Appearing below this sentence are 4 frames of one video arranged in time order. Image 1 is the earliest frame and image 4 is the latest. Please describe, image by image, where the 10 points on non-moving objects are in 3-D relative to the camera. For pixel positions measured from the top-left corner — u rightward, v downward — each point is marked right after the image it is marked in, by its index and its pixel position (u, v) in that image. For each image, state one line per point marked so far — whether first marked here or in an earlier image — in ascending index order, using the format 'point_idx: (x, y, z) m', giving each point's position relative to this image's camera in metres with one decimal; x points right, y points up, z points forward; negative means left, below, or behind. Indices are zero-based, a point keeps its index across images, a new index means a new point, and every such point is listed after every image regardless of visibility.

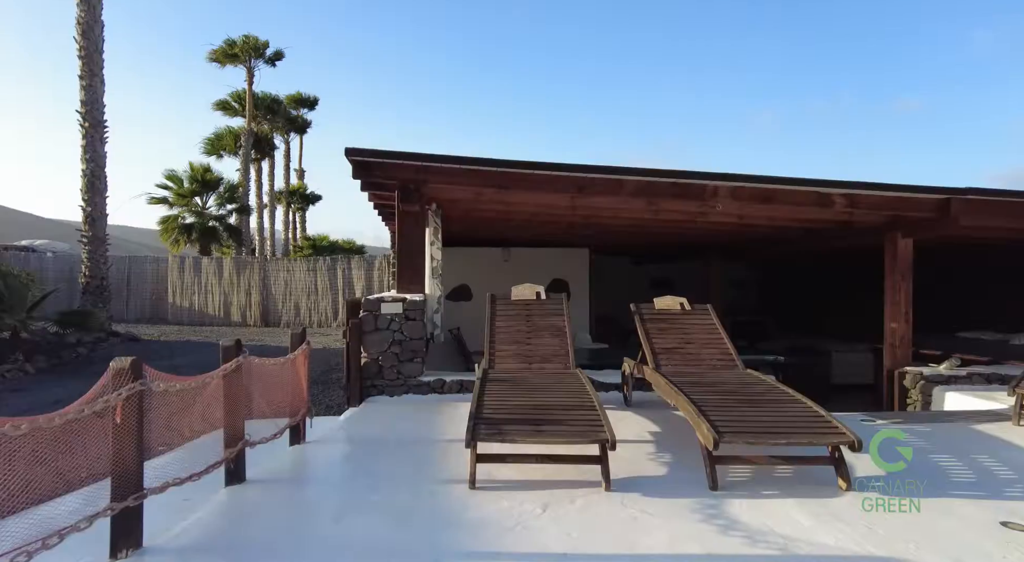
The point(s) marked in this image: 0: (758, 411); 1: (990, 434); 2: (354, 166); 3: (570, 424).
0: (+1.6, -0.8, +3.5) m
1: (+3.8, -1.2, +4.4) m
2: (-1.6, +1.2, +5.6) m
3: (+0.4, -0.9, +3.3) m
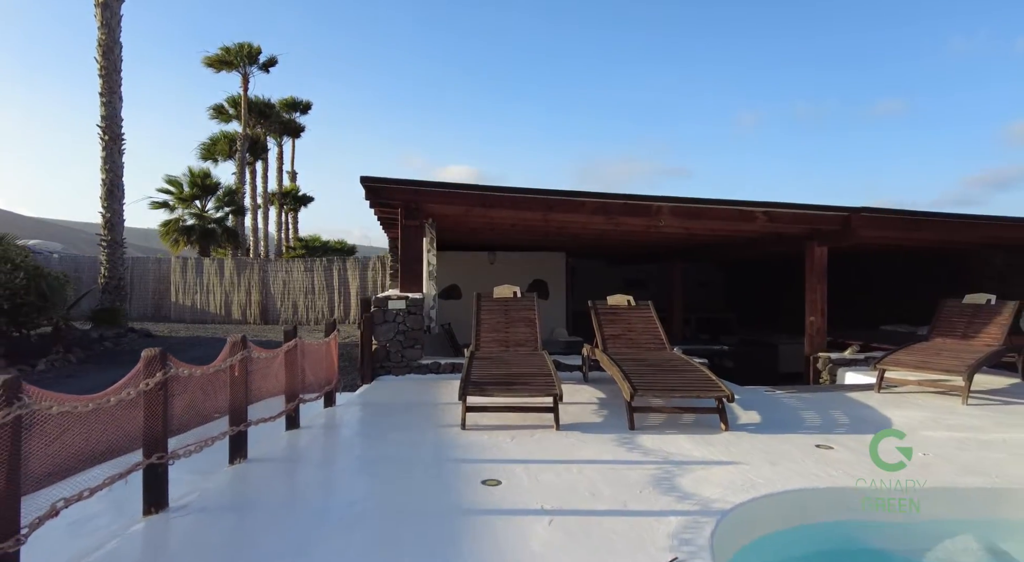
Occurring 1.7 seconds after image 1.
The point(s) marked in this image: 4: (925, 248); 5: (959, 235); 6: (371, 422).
0: (+1.4, -0.9, +4.9) m
1: (+3.6, -1.2, +5.8) m
2: (-1.8, +1.1, +6.9) m
3: (+0.2, -0.9, +4.7) m
4: (+6.9, +0.6, +9.2) m
5: (+6.7, +0.7, +8.2) m
6: (-1.3, -1.3, +5.0) m
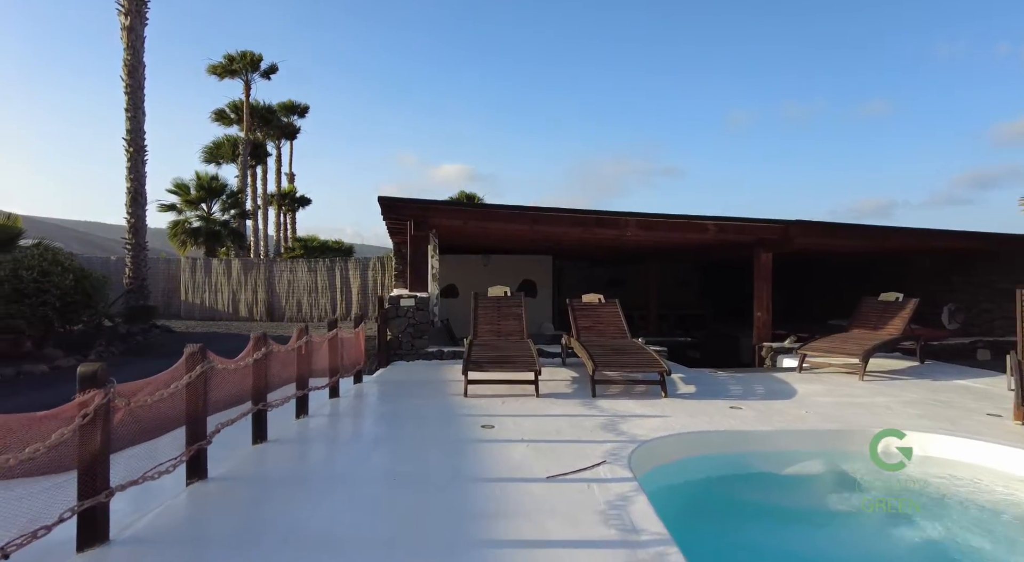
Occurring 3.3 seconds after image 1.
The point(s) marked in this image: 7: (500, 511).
0: (+1.3, -0.9, +6.3) m
1: (+3.5, -1.3, +7.2) m
2: (-2.0, +1.1, +8.2) m
3: (+0.1, -0.9, +6.1) m
4: (+6.7, +0.5, +10.6) m
5: (+6.5, +0.7, +9.7) m
6: (-1.4, -1.3, +6.4) m
7: (-0.1, -1.3, +3.2) m
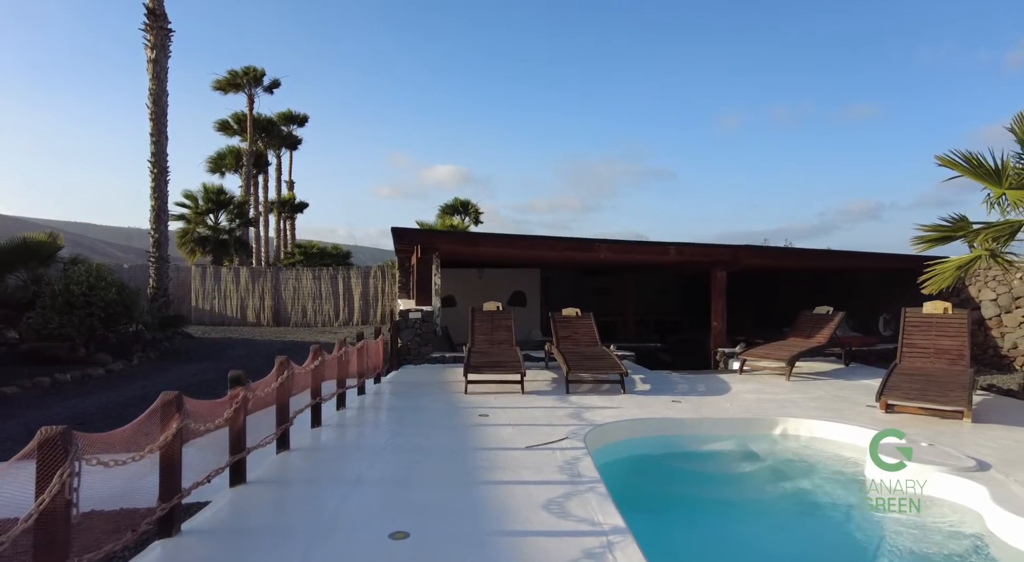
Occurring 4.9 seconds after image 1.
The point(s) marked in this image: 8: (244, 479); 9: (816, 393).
0: (+1.1, -1.2, +7.9) m
1: (+3.3, -1.6, +8.8) m
2: (-2.1, +0.8, +9.7) m
3: (-0.1, -1.2, +7.6) m
4: (+6.6, +0.2, +12.2) m
5: (+6.4, +0.4, +11.3) m
6: (-1.5, -1.6, +7.9) m
7: (-0.2, -1.6, +4.7) m
8: (-2.1, -1.5, +4.2) m
9: (+4.2, -1.6, +7.6) m
